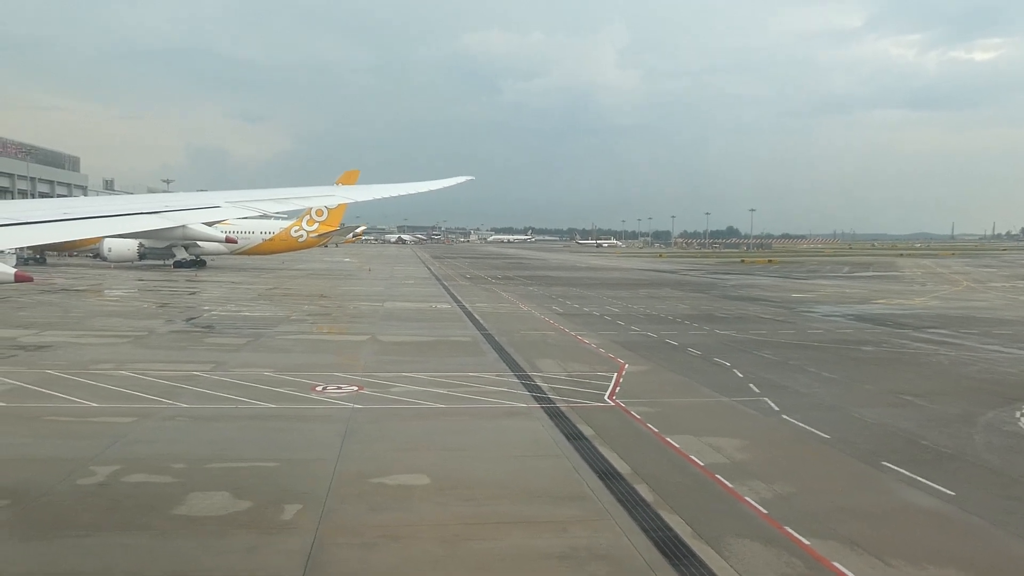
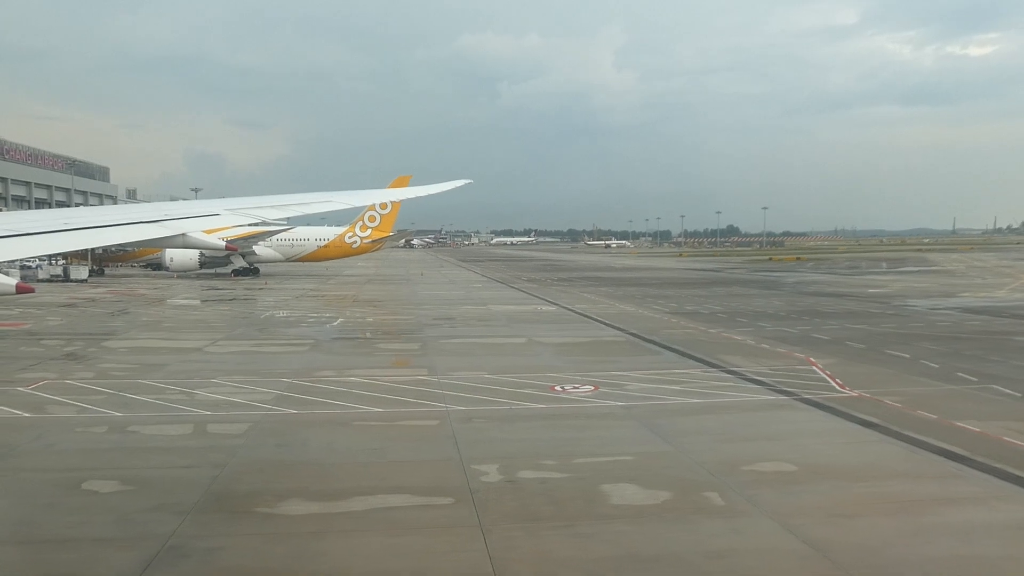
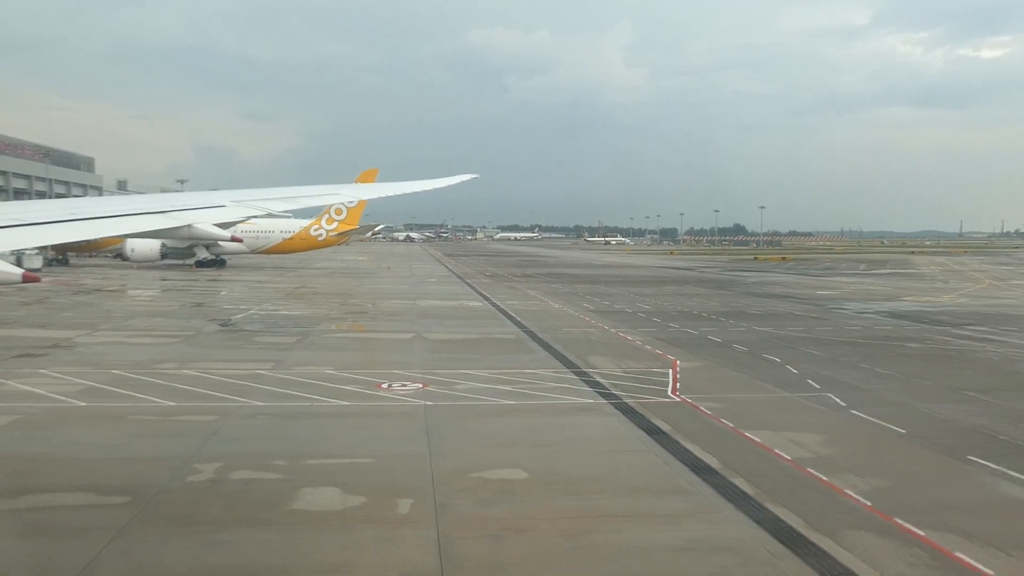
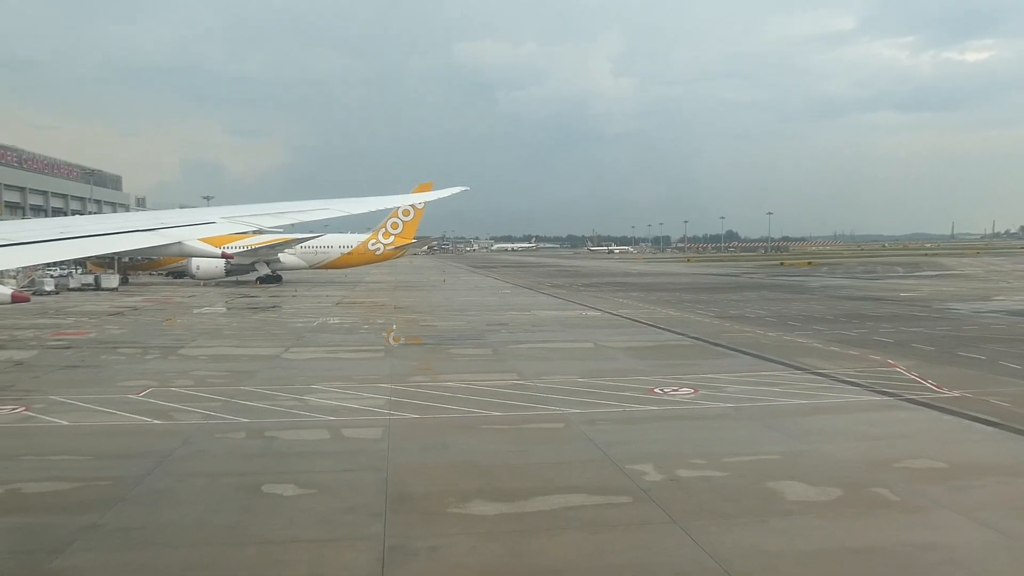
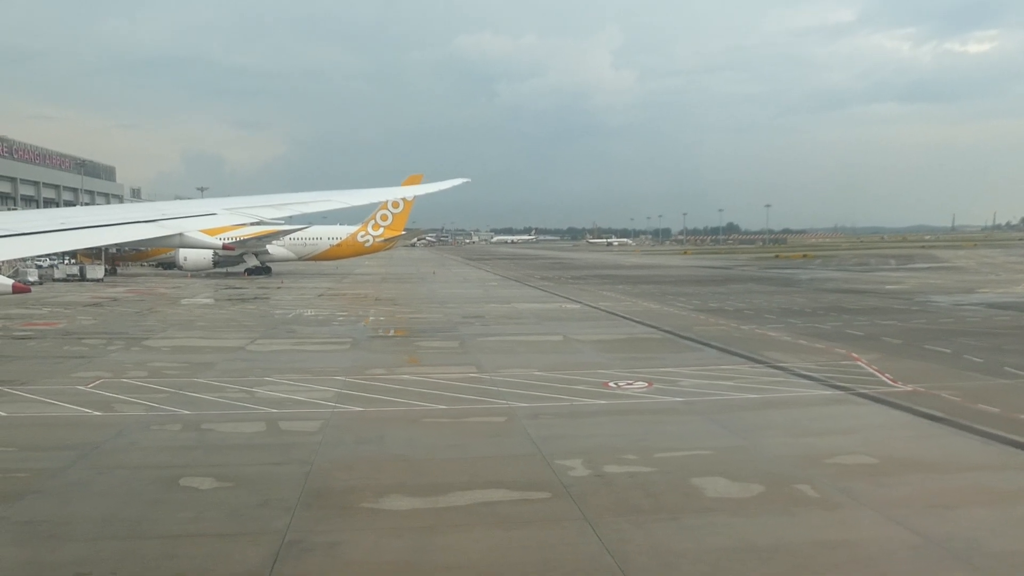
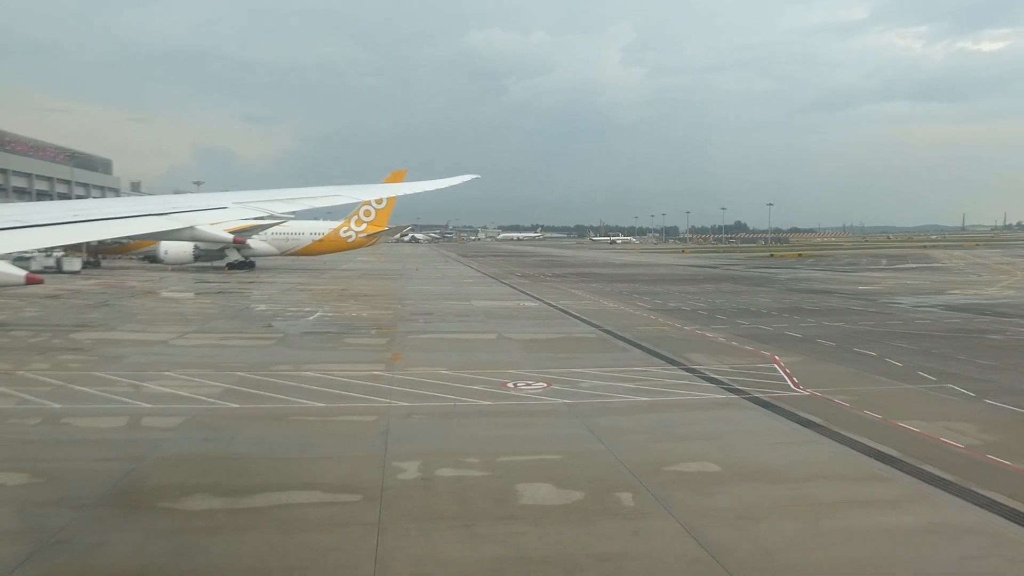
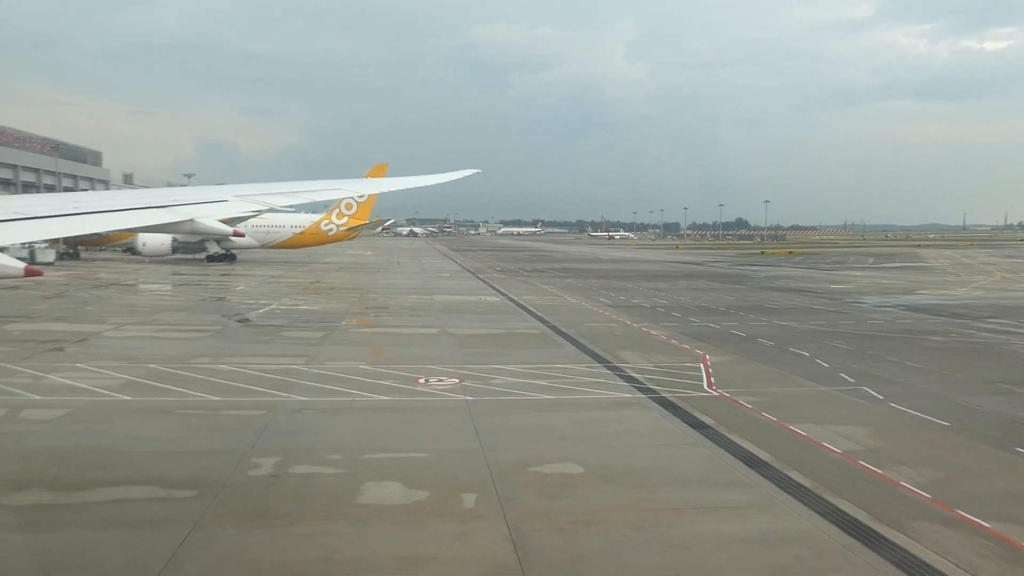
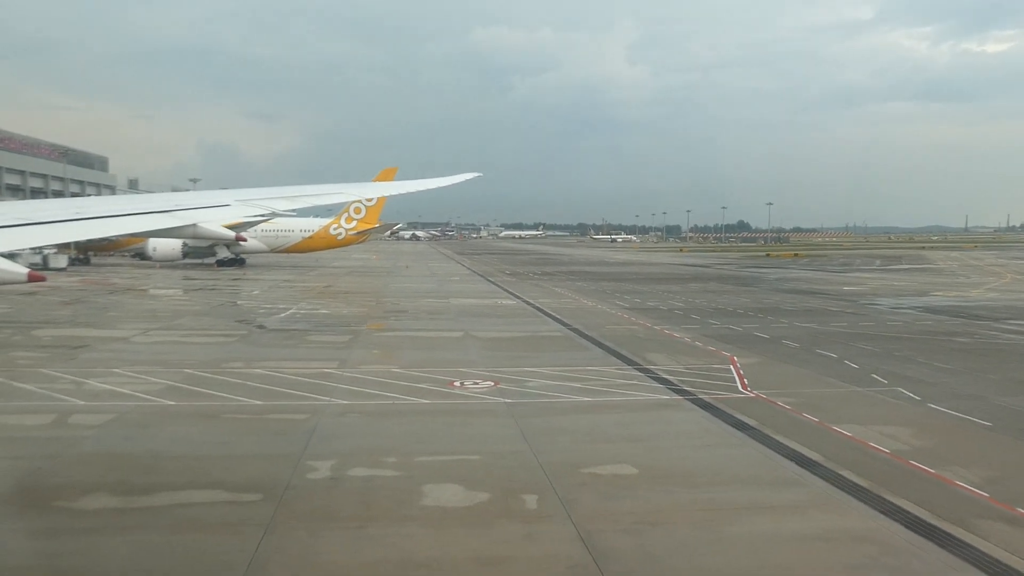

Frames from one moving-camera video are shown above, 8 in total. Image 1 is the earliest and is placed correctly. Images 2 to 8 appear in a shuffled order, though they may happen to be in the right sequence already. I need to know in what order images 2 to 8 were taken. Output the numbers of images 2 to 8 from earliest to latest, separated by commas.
3, 7, 8, 6, 2, 5, 4
